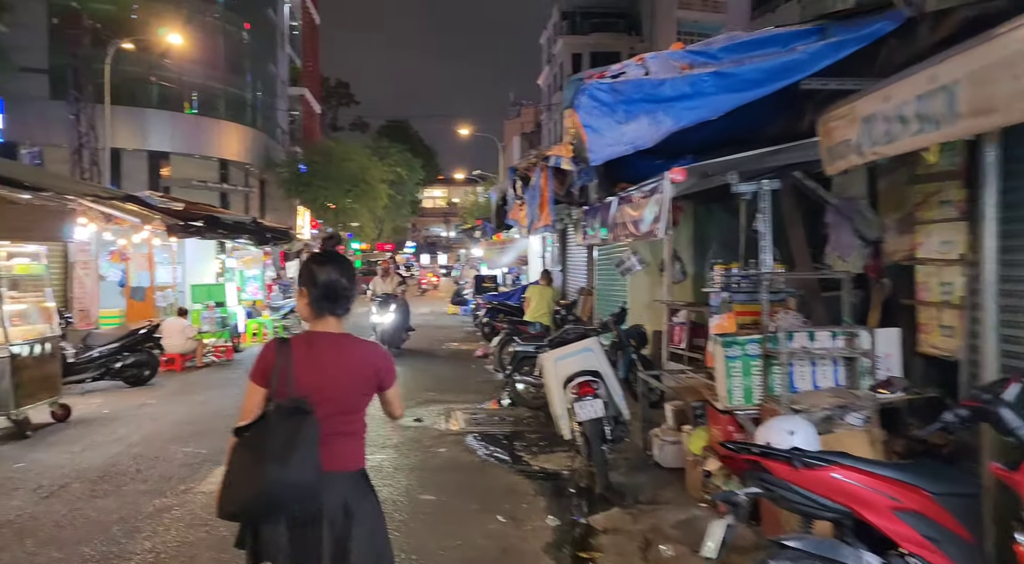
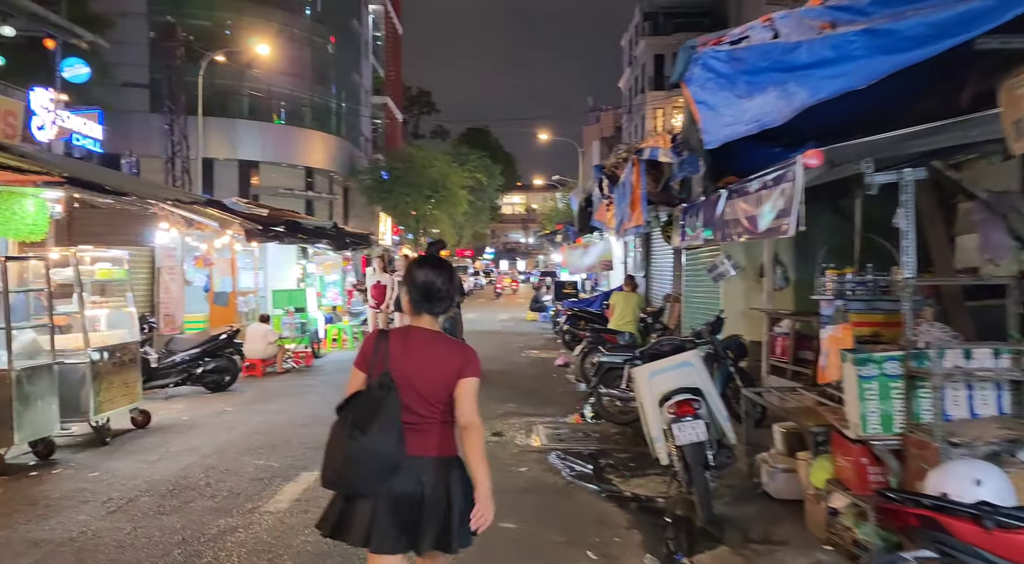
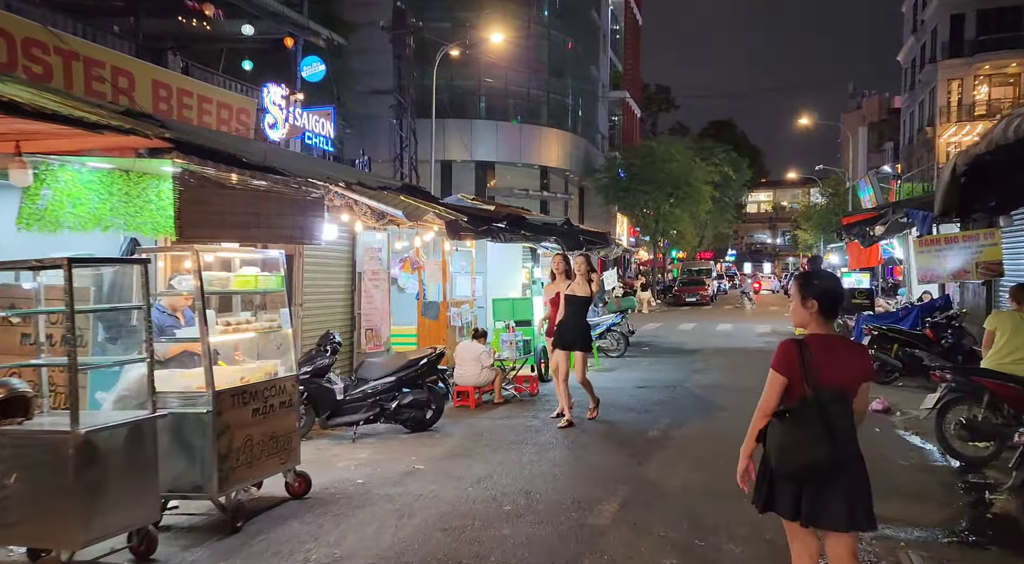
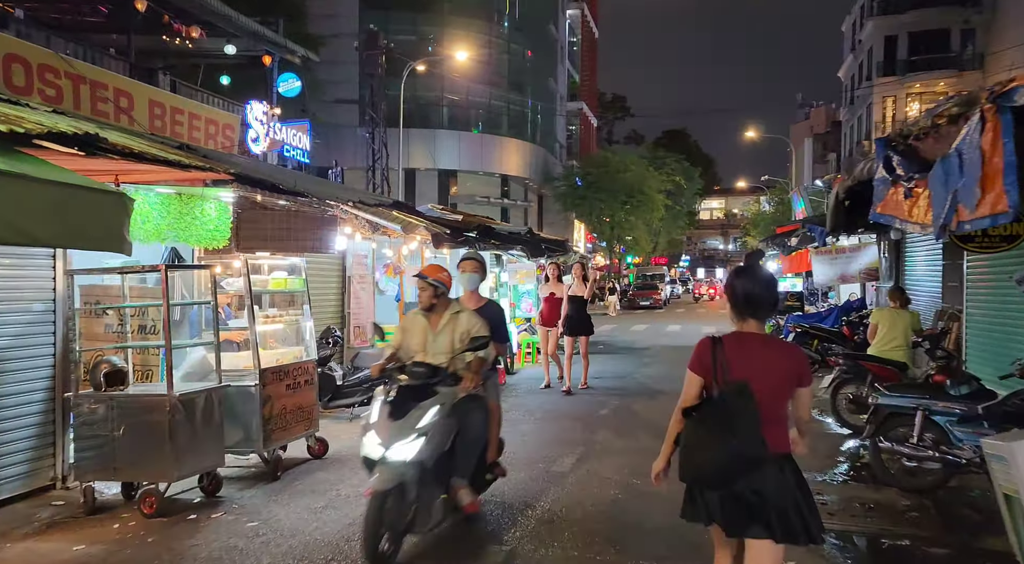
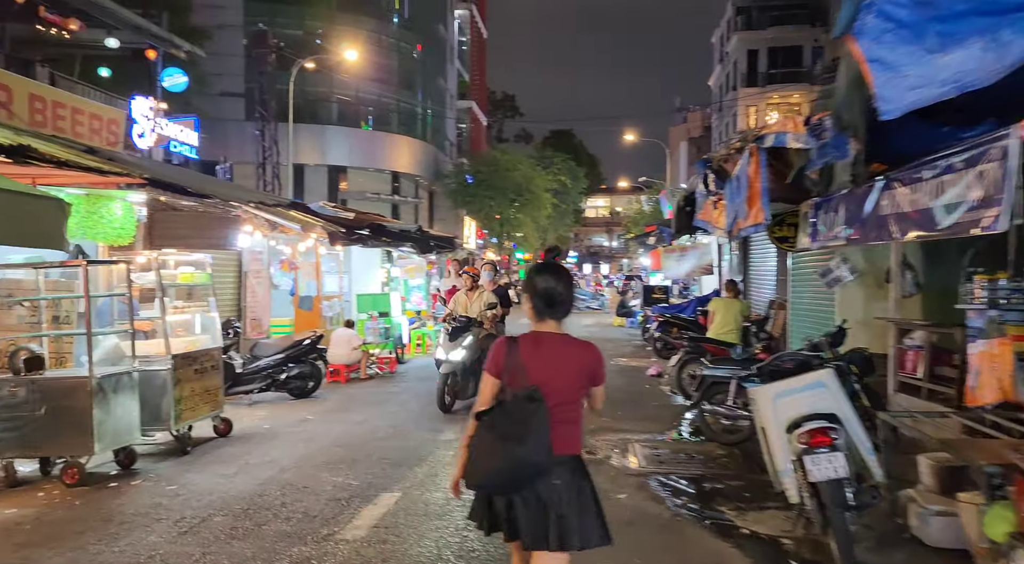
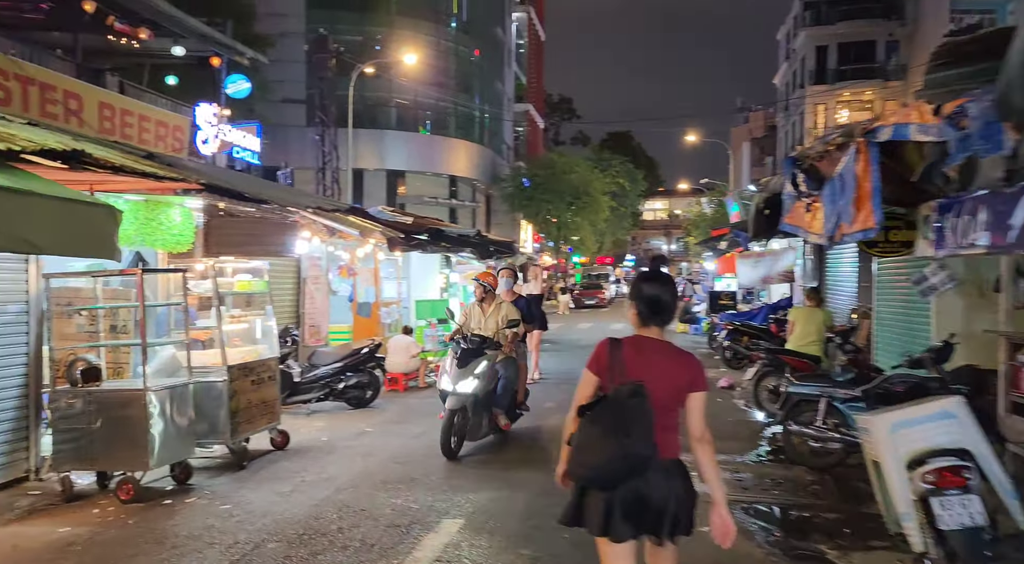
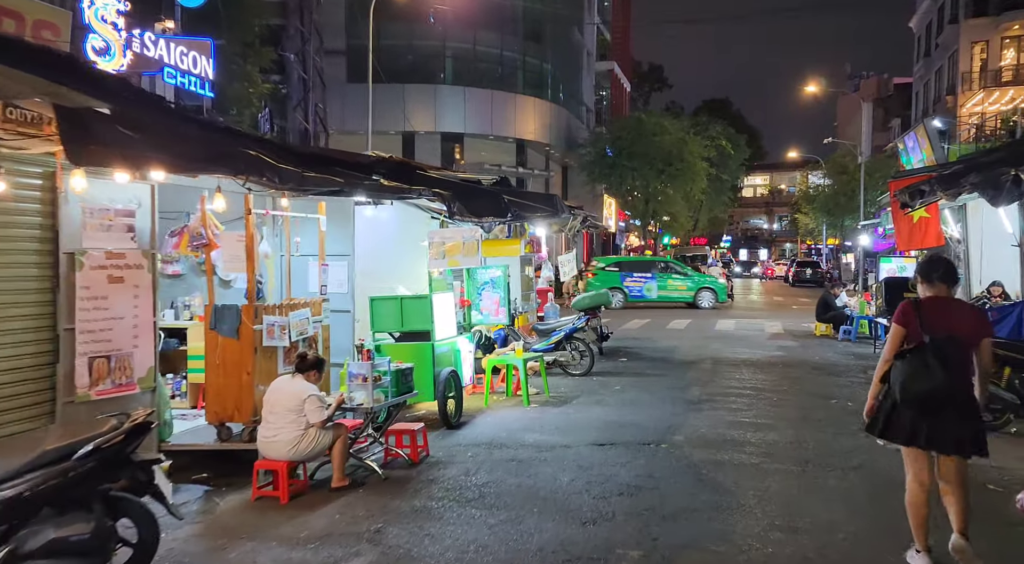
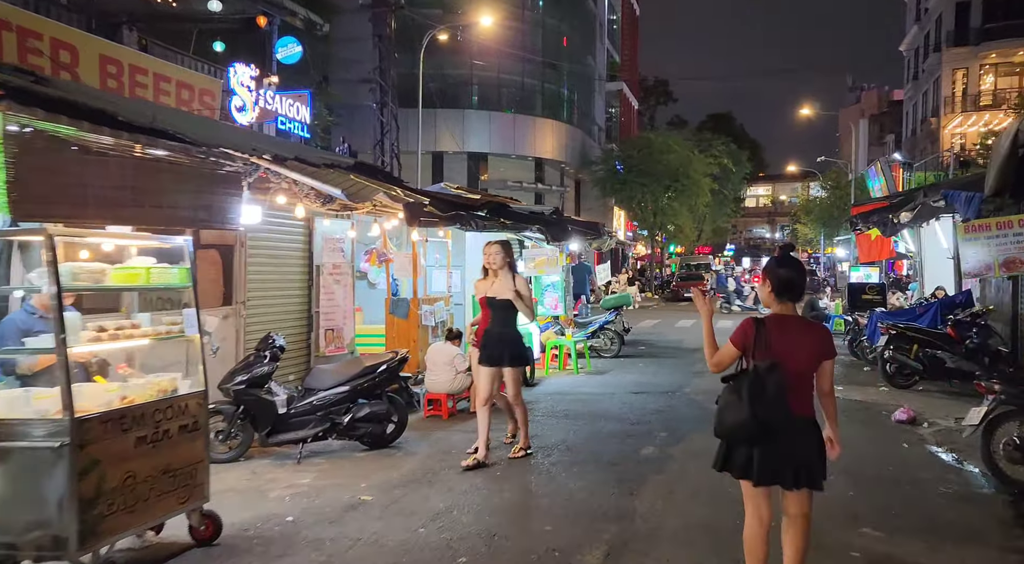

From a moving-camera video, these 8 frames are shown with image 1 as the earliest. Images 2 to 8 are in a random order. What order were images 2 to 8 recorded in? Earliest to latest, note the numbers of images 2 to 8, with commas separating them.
2, 5, 6, 4, 3, 8, 7
